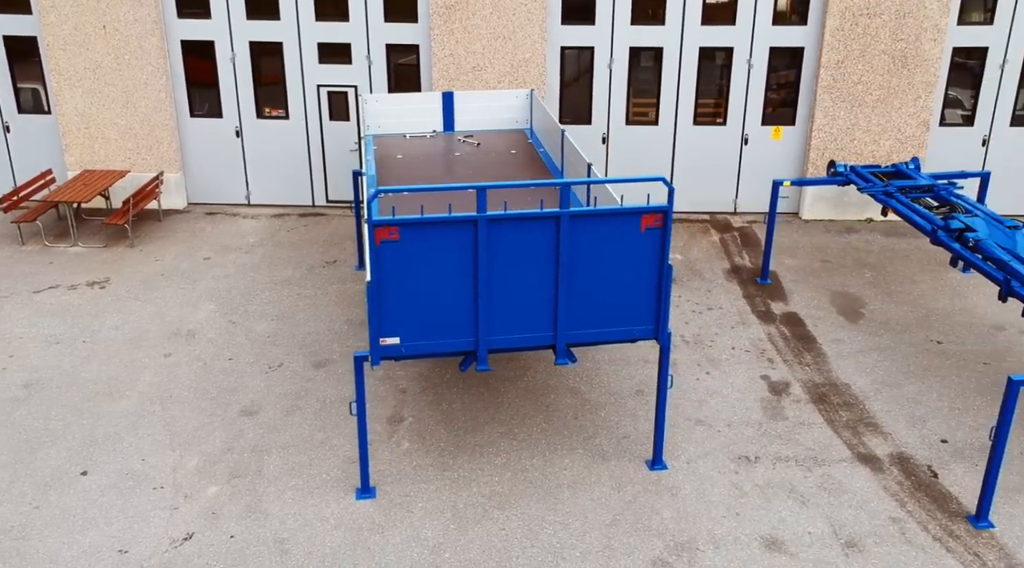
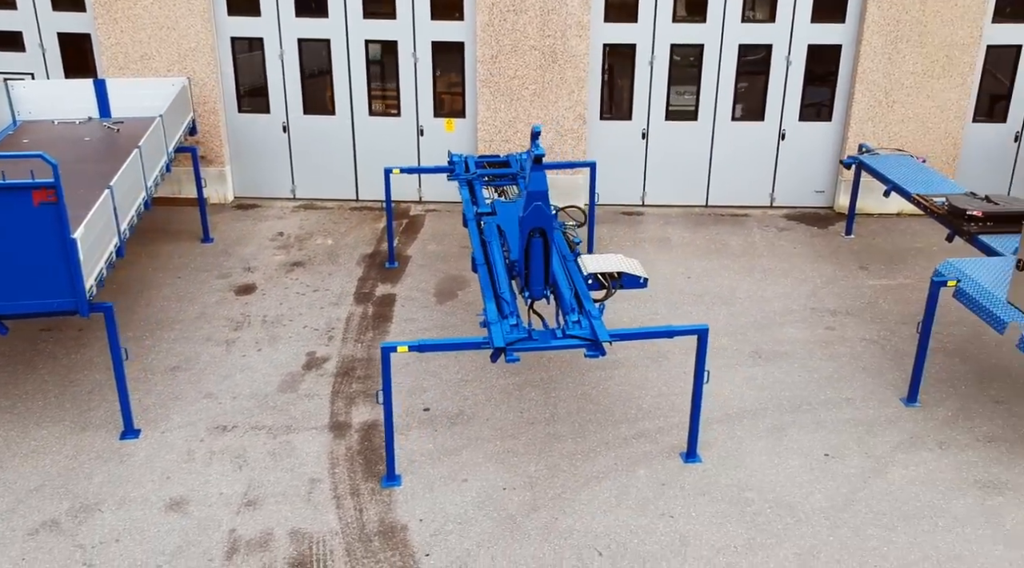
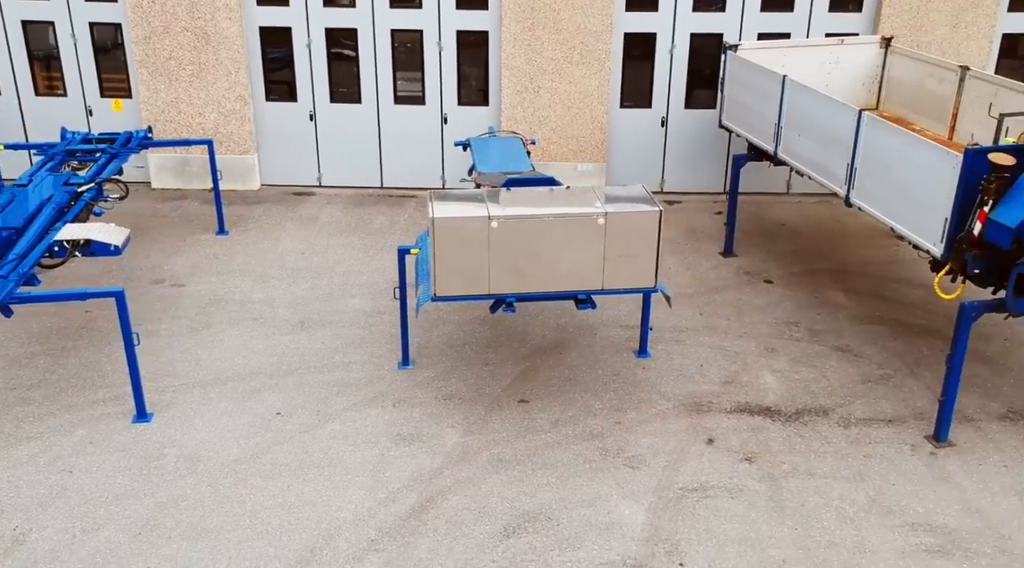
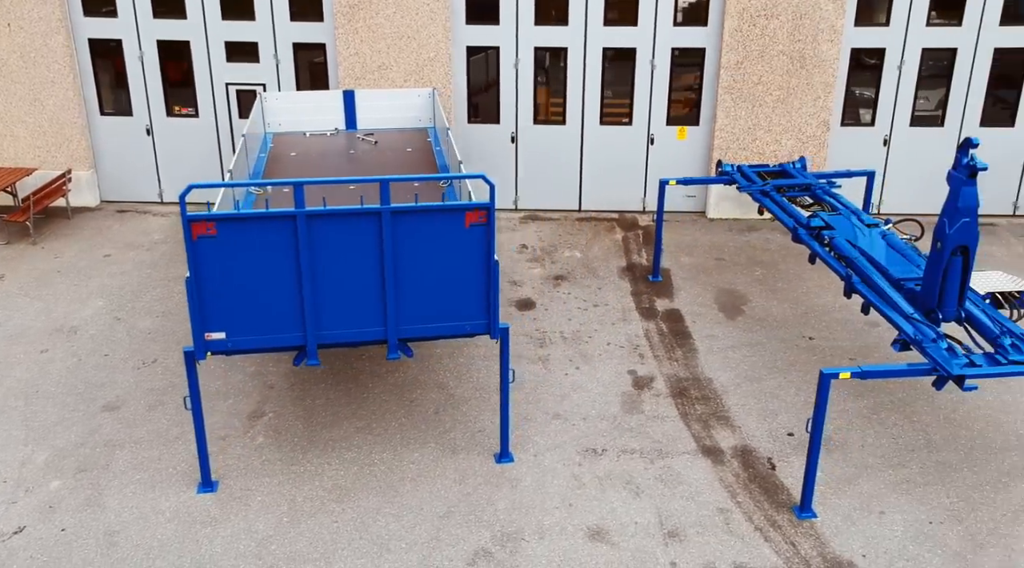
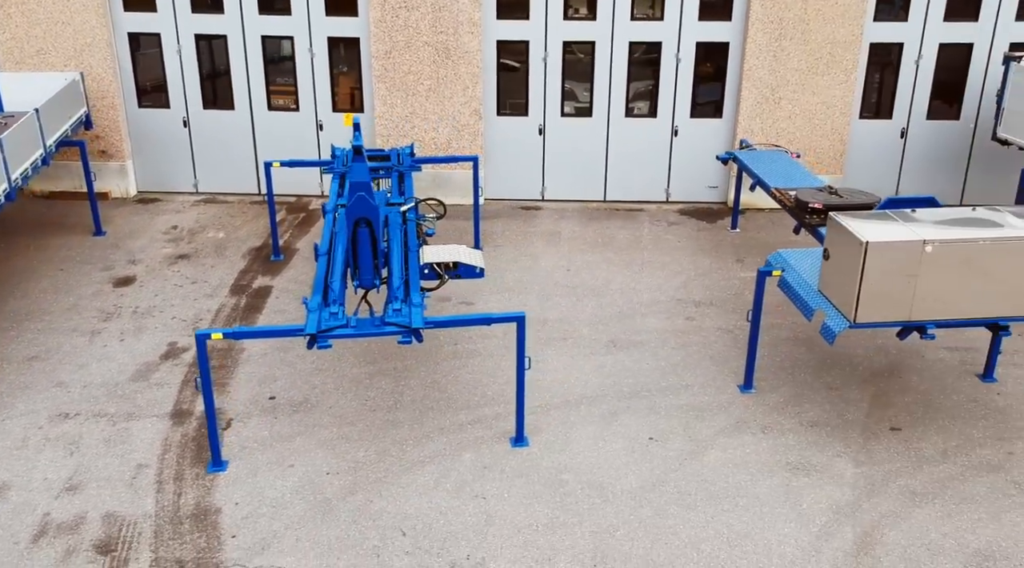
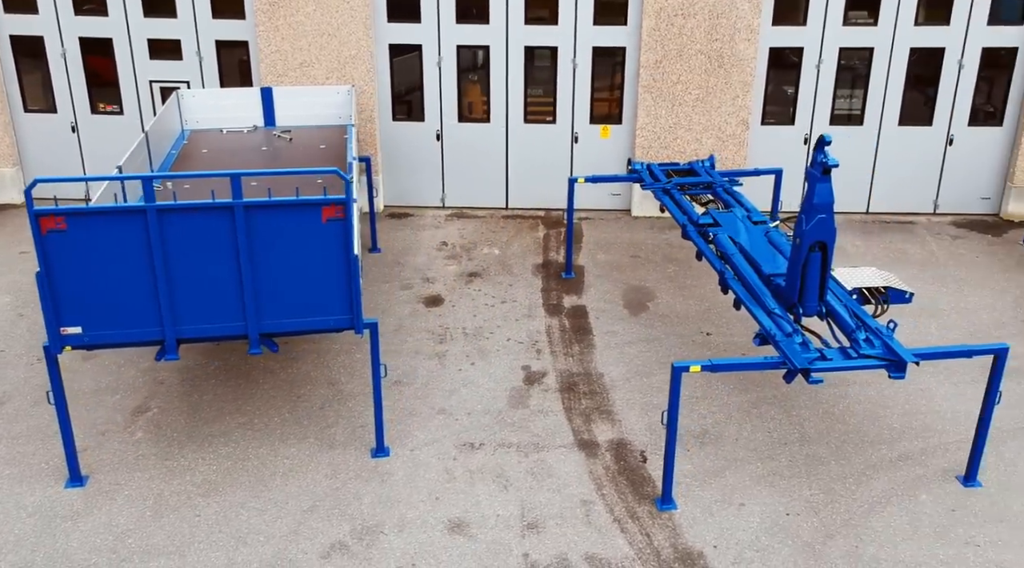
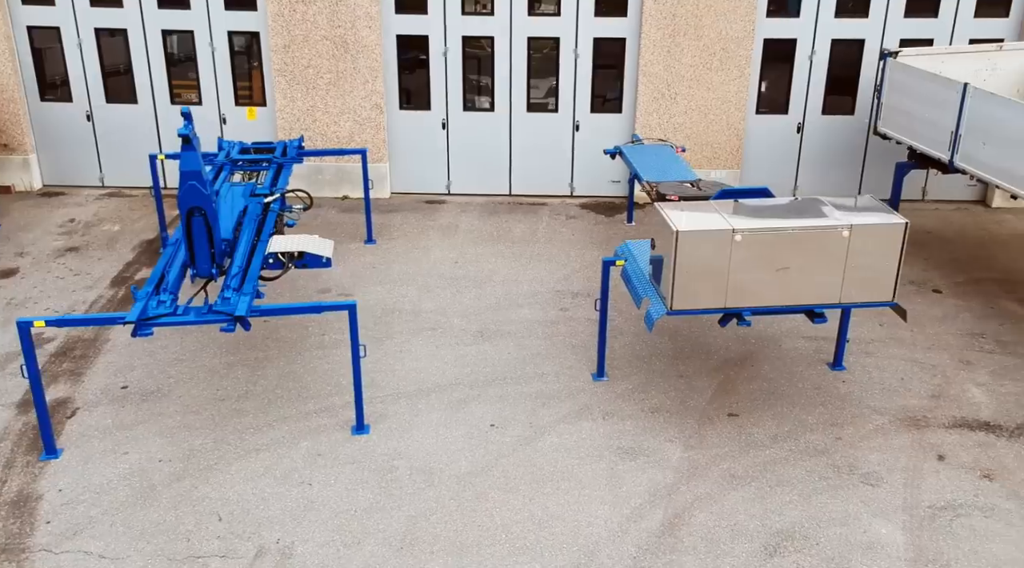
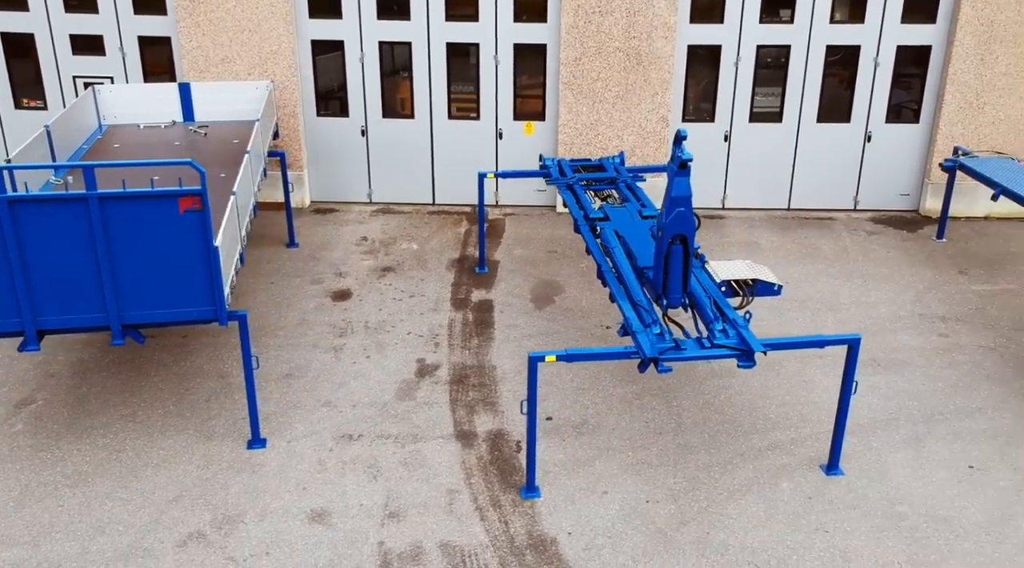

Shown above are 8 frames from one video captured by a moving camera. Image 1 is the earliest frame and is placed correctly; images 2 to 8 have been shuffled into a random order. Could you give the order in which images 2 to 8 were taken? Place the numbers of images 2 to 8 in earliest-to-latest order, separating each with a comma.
4, 6, 8, 2, 5, 7, 3
